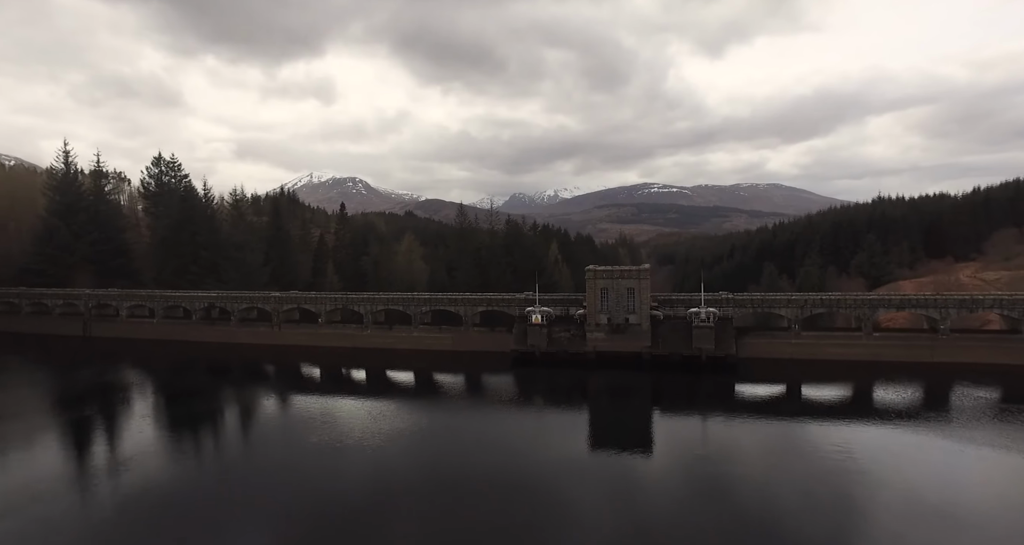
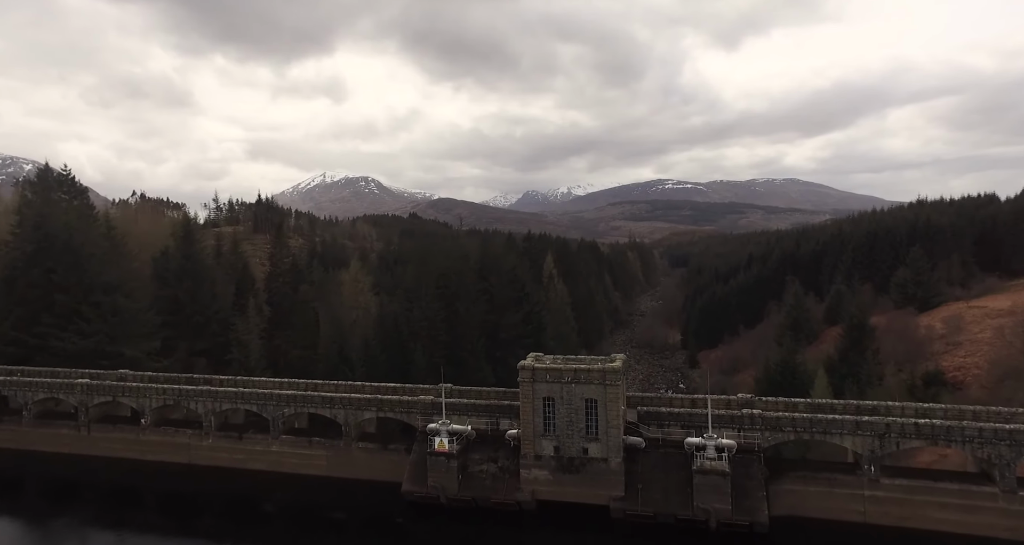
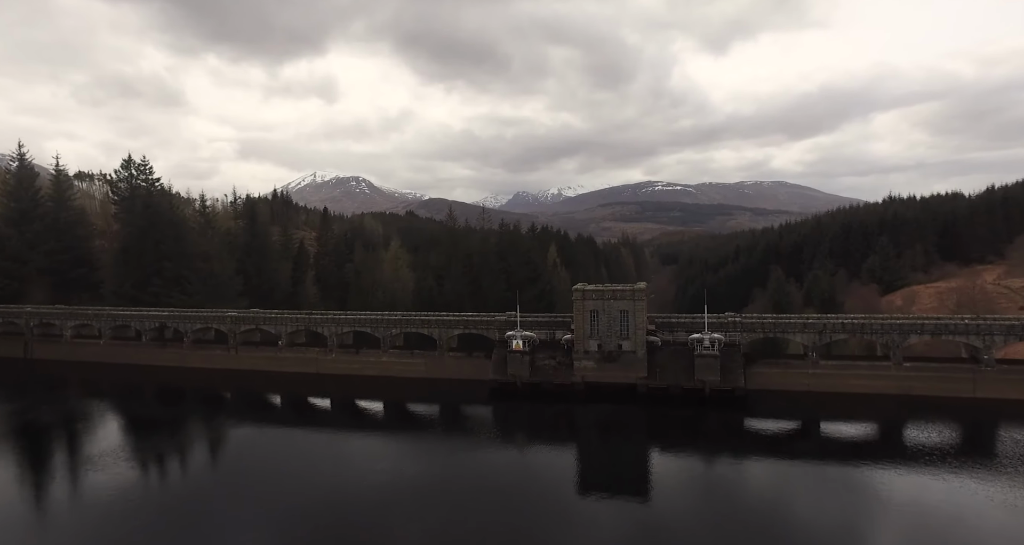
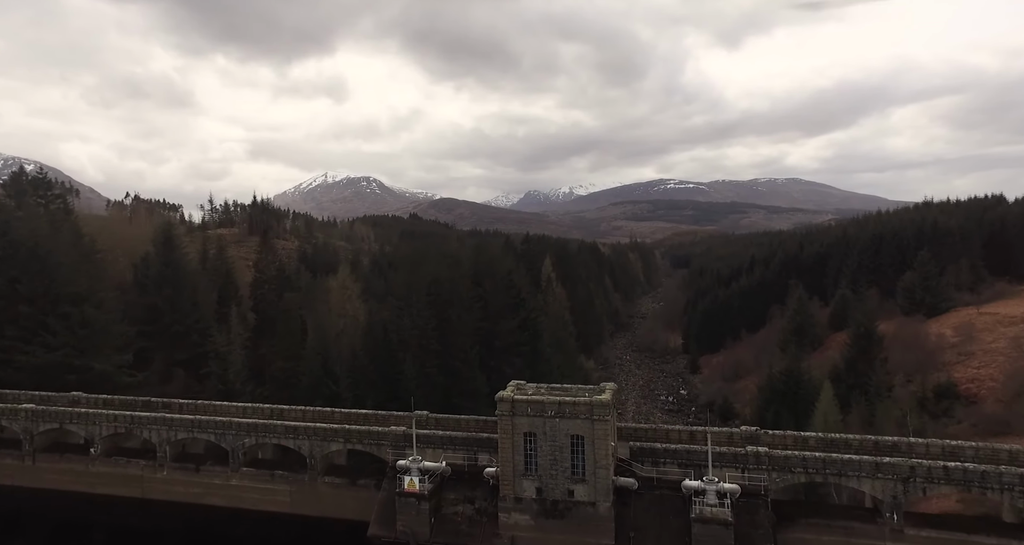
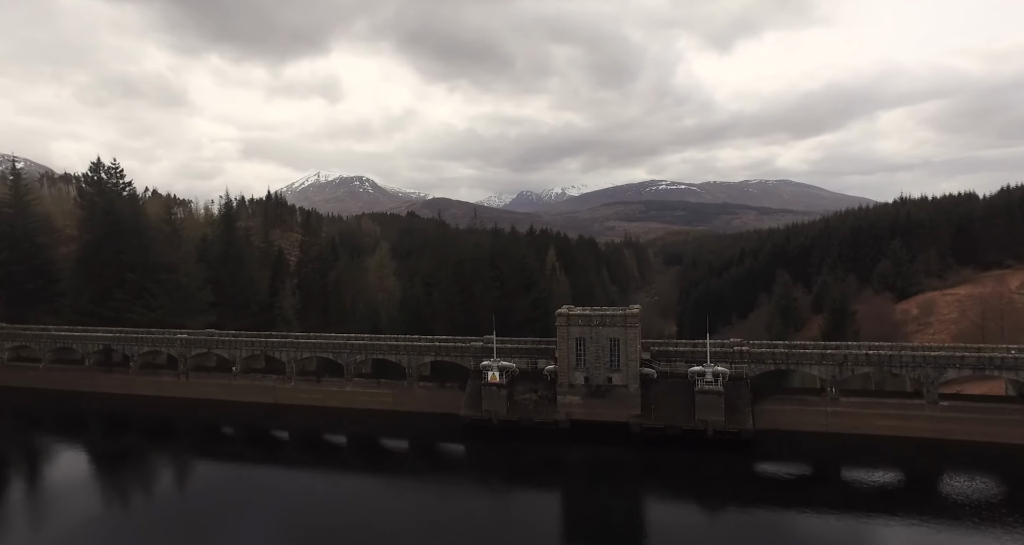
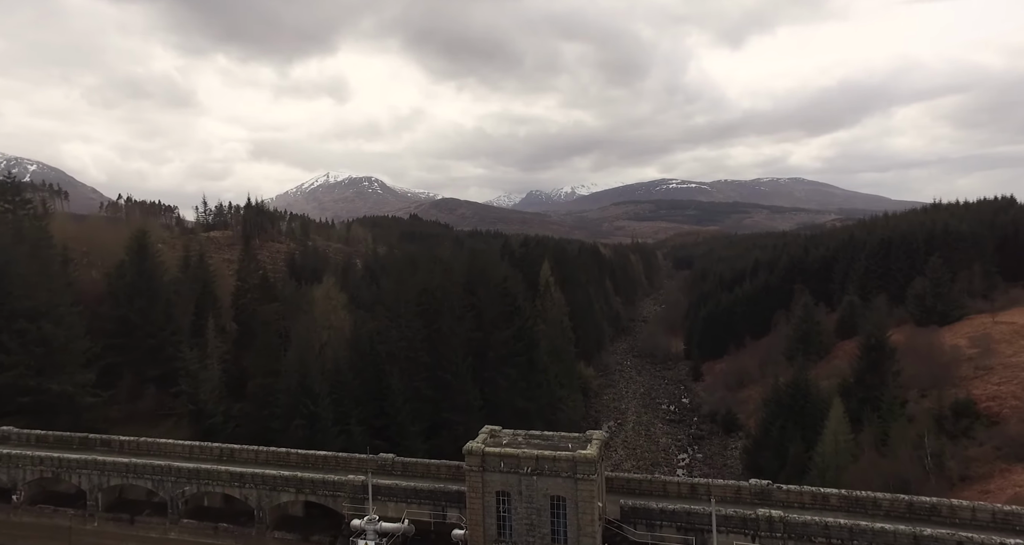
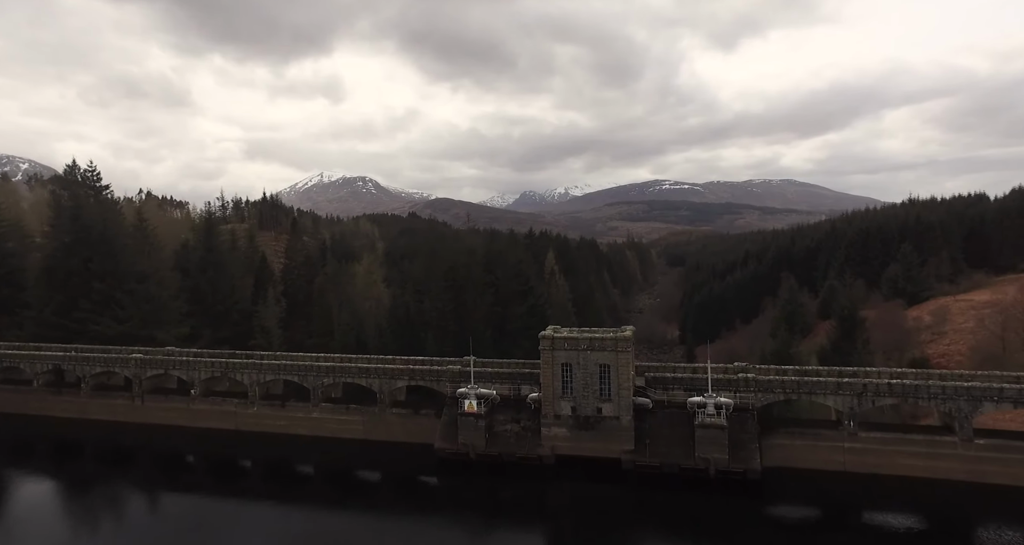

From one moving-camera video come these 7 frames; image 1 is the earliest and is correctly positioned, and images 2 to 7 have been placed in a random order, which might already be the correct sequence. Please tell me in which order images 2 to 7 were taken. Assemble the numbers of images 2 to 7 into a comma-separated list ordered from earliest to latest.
3, 5, 7, 2, 4, 6
